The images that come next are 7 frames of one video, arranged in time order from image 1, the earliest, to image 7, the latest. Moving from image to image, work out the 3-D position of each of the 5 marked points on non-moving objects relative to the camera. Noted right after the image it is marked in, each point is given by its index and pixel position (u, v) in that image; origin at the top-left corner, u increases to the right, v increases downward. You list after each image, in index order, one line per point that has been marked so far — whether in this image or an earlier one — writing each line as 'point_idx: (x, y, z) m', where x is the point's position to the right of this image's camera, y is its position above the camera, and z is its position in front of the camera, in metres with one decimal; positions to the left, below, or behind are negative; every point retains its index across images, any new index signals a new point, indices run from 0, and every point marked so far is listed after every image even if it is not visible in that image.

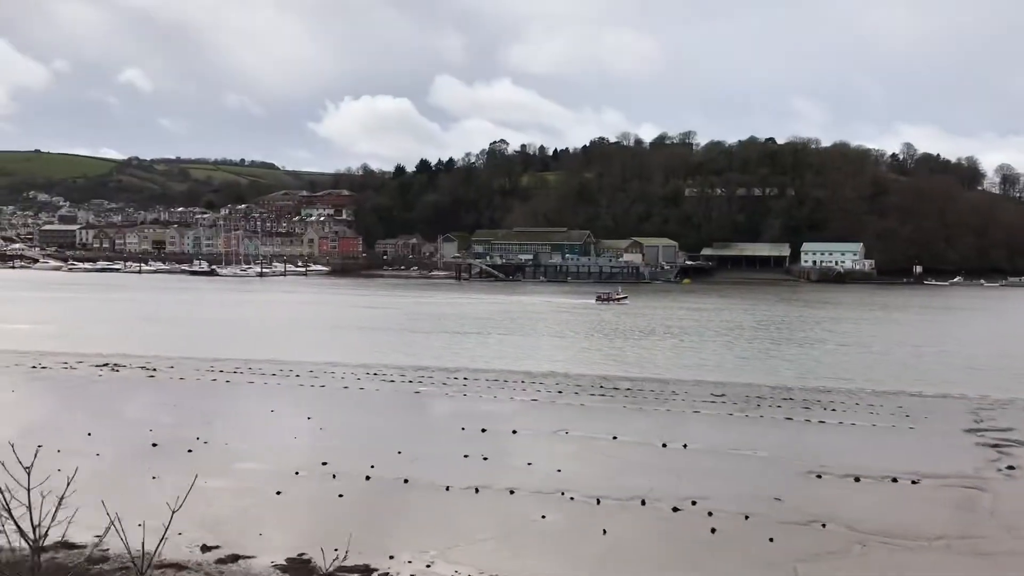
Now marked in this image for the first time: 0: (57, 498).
0: (-4.3, -1.9, +10.1) m
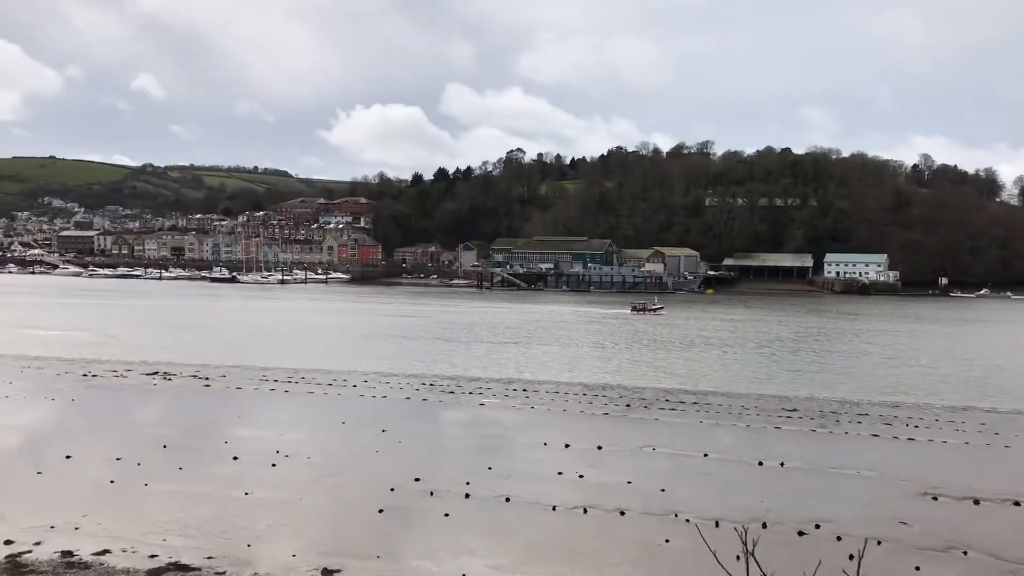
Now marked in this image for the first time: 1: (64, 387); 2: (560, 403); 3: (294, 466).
0: (-3.3, -2.0, +9.8) m
1: (-8.0, -1.7, +18.8) m
2: (+0.8, -1.9, +17.3) m
3: (-2.4, -1.9, +11.8) m
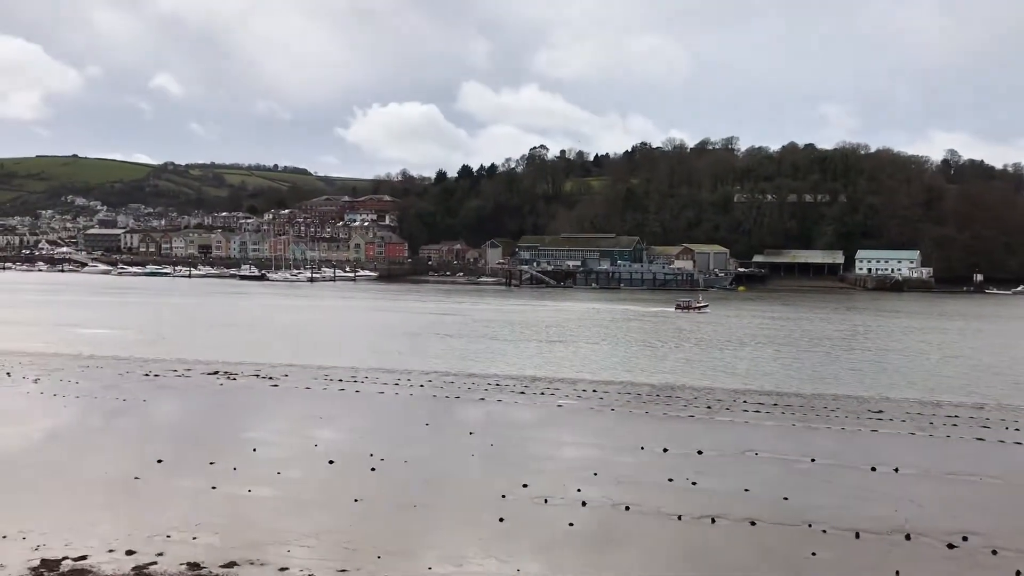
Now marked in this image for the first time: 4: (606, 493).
0: (-2.2, -2.0, +9.4) m
1: (-6.7, -1.7, +18.5) m
2: (+2.0, -1.8, +16.8) m
3: (-1.3, -1.9, +11.5) m
4: (+0.9, -1.9, +9.9) m
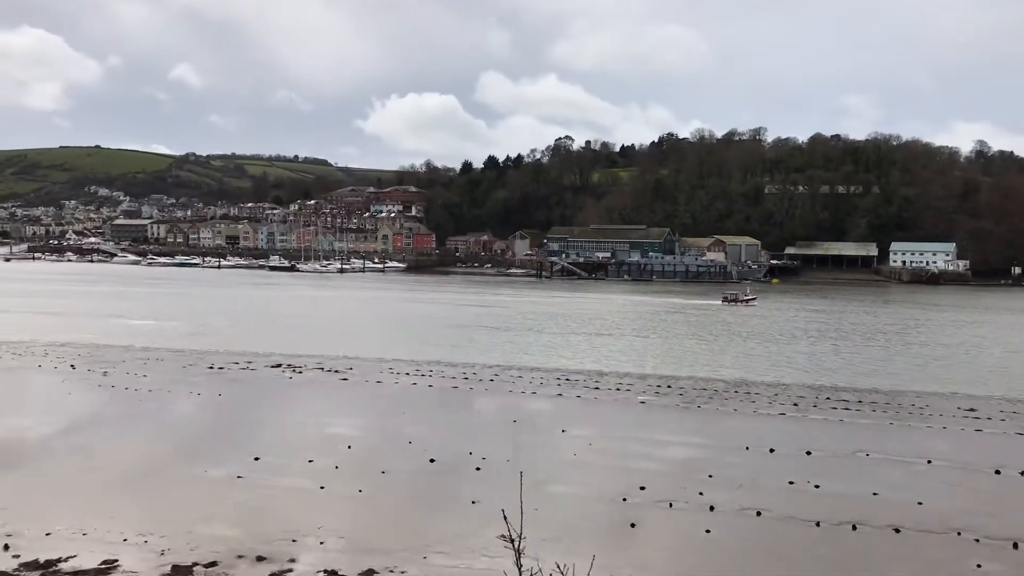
0: (-1.2, -1.9, +9.1) m
1: (-5.5, -1.6, +18.2) m
2: (+3.2, -1.7, +16.4) m
3: (-0.2, -1.8, +11.1) m
4: (+2.0, -1.9, +9.5) m
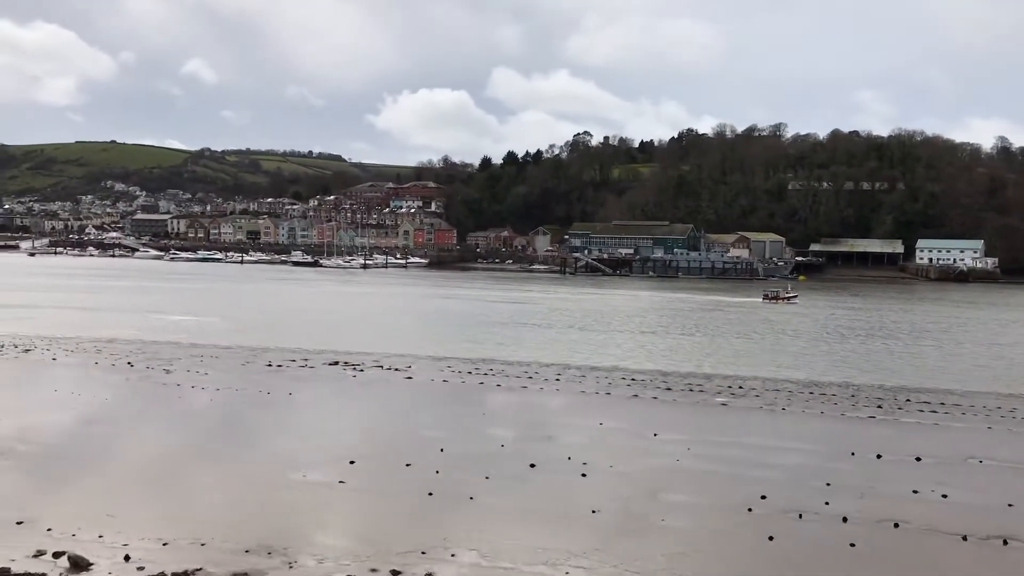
0: (-0.2, -1.9, +8.7) m
1: (-4.4, -1.5, +17.9) m
2: (+4.3, -1.7, +16.0) m
3: (+0.8, -1.8, +10.7) m
4: (+3.0, -1.9, +9.1) m
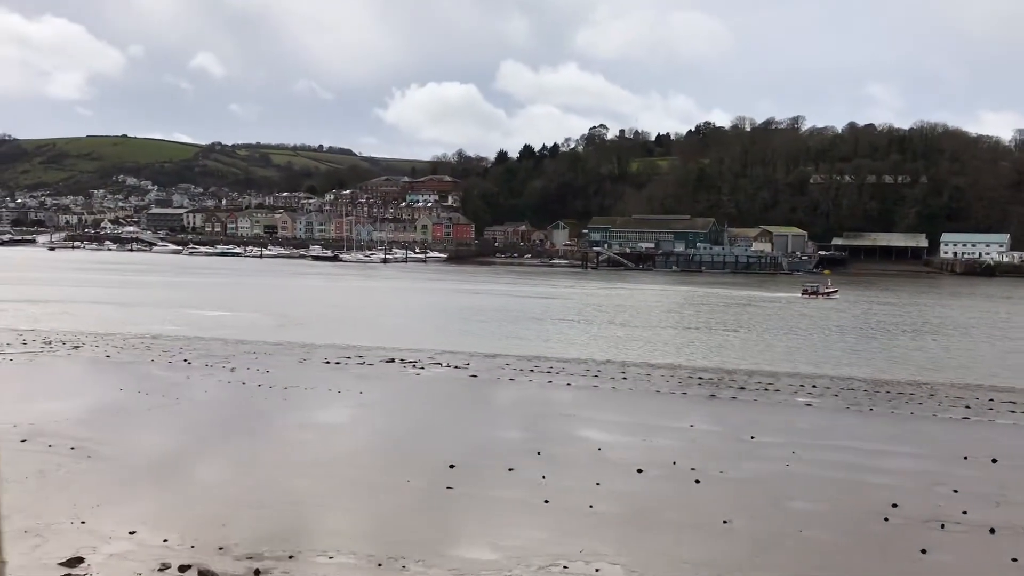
0: (+0.8, -1.9, +8.3) m
1: (-3.3, -1.4, +17.5) m
2: (+5.3, -1.7, +15.5) m
3: (+1.8, -1.8, +10.3) m
4: (+4.0, -1.9, +8.6) m
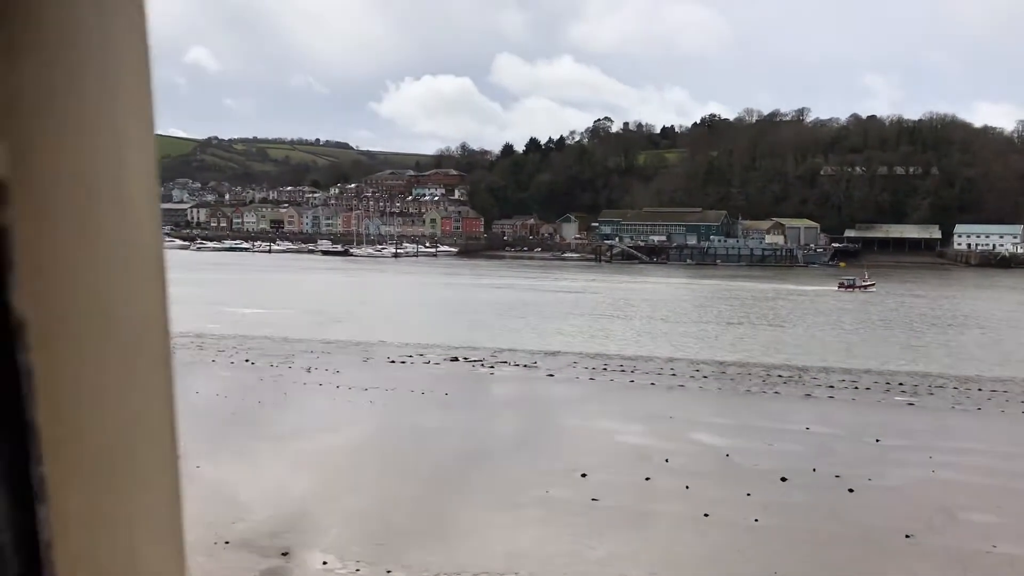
0: (+2.0, -1.9, +7.7) m
1: (-2.1, -1.4, +17.0) m
2: (+6.6, -1.6, +15.0) m
3: (+3.0, -1.8, +9.7) m
4: (+5.2, -1.8, +8.1) m
